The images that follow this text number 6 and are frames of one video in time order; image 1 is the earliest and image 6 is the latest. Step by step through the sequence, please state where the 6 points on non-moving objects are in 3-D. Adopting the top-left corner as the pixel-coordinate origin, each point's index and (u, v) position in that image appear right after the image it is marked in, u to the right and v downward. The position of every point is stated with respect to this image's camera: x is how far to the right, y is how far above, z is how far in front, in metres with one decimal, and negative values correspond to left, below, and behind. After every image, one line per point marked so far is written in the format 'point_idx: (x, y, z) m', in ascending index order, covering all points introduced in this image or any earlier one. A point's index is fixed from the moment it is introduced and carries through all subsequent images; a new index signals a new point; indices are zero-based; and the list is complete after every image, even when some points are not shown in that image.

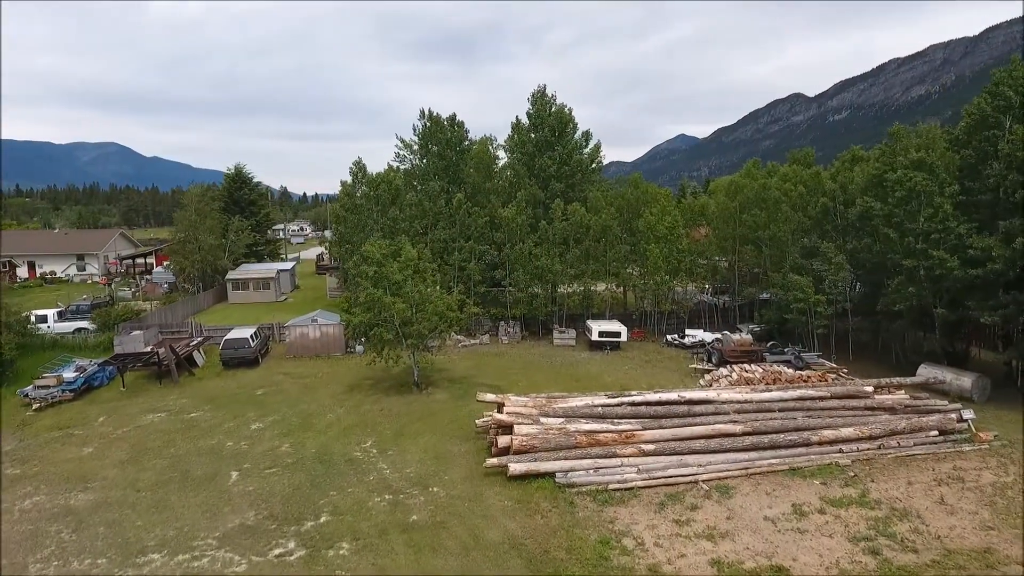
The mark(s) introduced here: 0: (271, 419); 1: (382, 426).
0: (-7.2, -3.9, +18.5) m
1: (-3.8, -4.0, +17.9) m
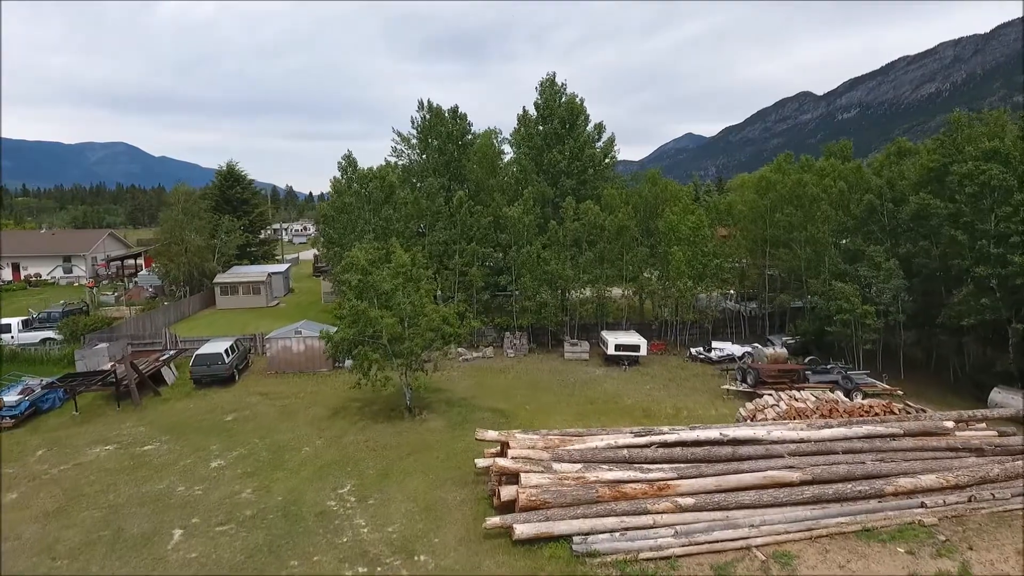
0: (-7.0, -4.2, +15.8) m
1: (-3.6, -4.3, +15.2) m
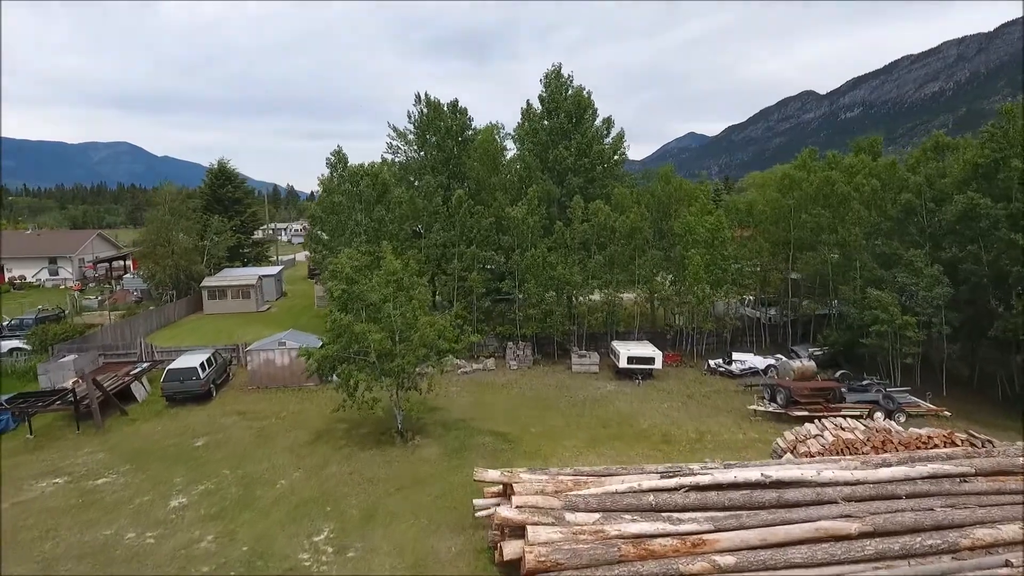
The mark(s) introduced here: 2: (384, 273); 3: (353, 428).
0: (-6.9, -4.5, +13.9) m
1: (-3.5, -4.5, +13.3) m
2: (-3.5, +0.4, +16.8) m
3: (-4.4, -3.9, +17.2) m
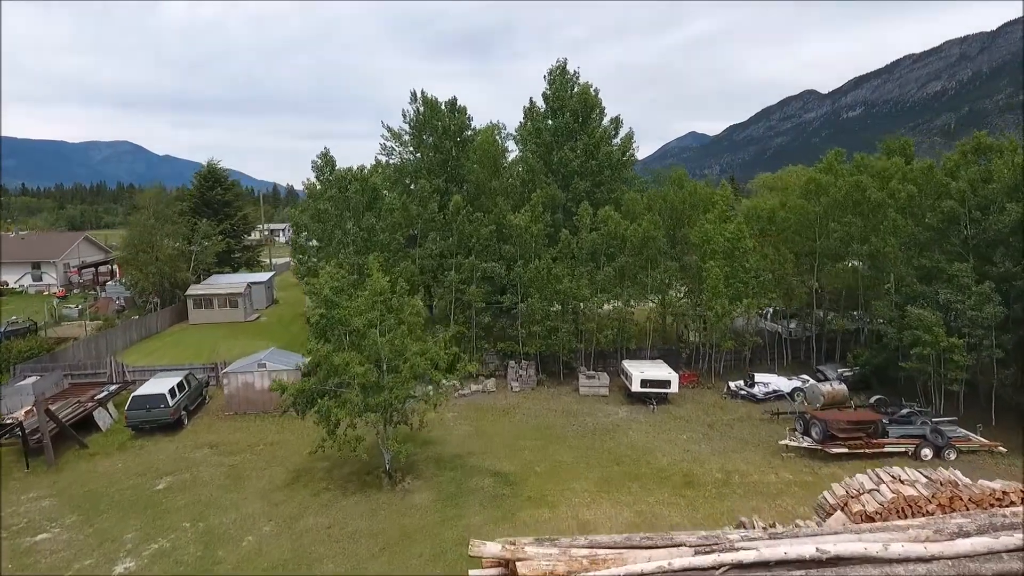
0: (-6.9, -5.0, +12.0) m
1: (-3.5, -5.1, +11.3) m
2: (-3.4, -0.1, +14.9) m
3: (-4.3, -4.4, +15.3) m
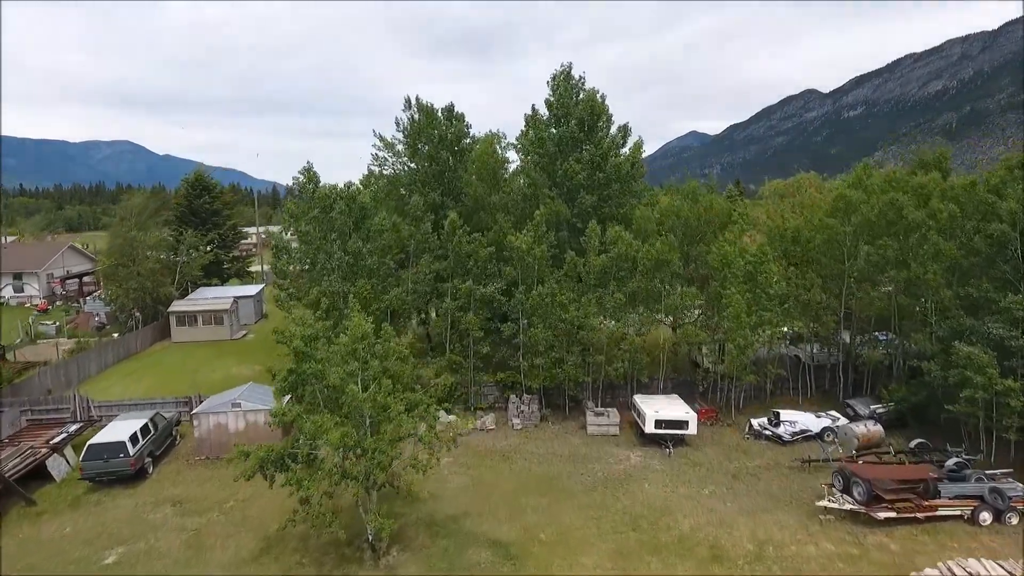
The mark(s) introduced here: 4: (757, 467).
0: (-6.9, -5.9, +10.1) m
1: (-3.5, -6.0, +9.5) m
2: (-3.4, -1.0, +13.0) m
3: (-4.3, -5.3, +13.4) m
4: (+6.7, -4.8, +17.0) m
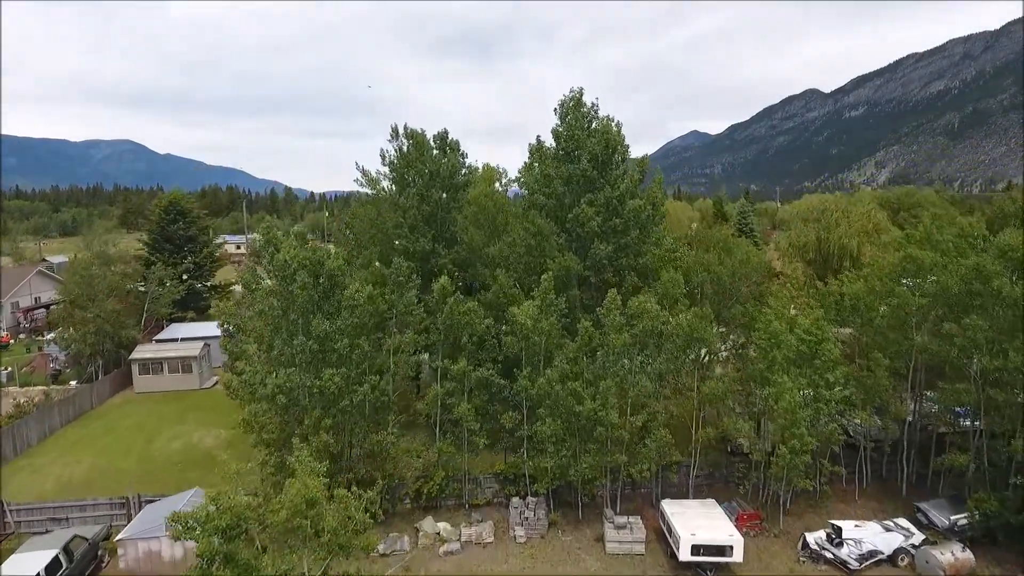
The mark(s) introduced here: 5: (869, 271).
0: (-6.8, -8.1, +6.6) m
1: (-3.4, -8.2, +6.0) m
2: (-3.4, -3.2, +9.5) m
3: (-4.3, -7.5, +9.9) m
4: (+6.7, -7.1, +13.5) m
5: (+11.0, +0.5, +19.2) m
